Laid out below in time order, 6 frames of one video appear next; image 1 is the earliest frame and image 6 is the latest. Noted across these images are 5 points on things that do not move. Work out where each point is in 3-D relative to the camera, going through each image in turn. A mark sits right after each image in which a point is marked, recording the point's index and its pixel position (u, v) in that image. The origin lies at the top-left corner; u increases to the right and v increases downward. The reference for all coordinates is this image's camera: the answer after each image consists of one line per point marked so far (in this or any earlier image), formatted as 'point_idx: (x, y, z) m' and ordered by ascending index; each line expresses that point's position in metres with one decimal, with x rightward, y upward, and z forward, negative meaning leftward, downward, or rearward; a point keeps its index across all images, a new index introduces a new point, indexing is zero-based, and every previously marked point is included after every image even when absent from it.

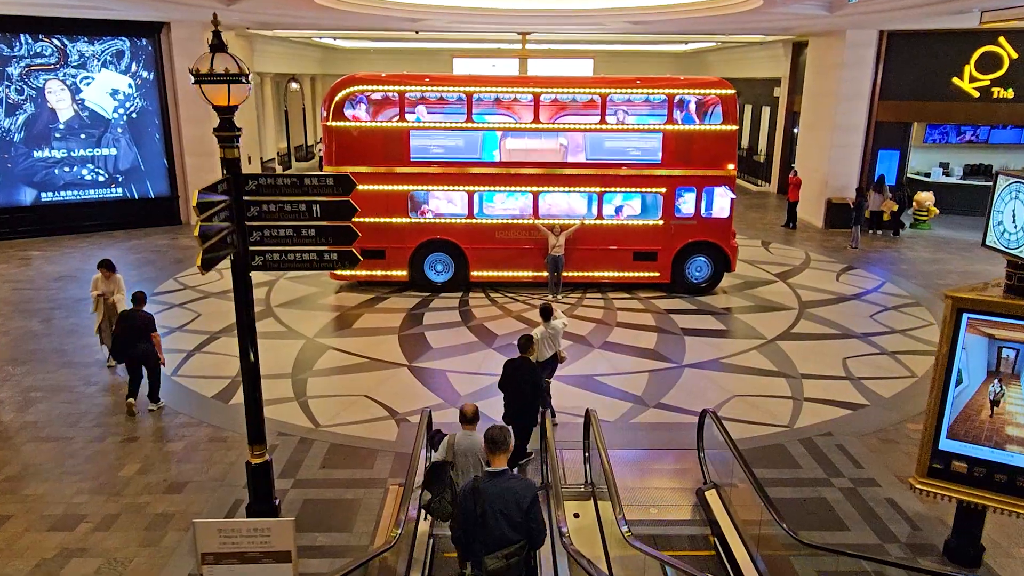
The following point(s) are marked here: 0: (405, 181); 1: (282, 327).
0: (-2.1, +2.1, +14.3) m
1: (-4.1, -0.7, +13.0) m
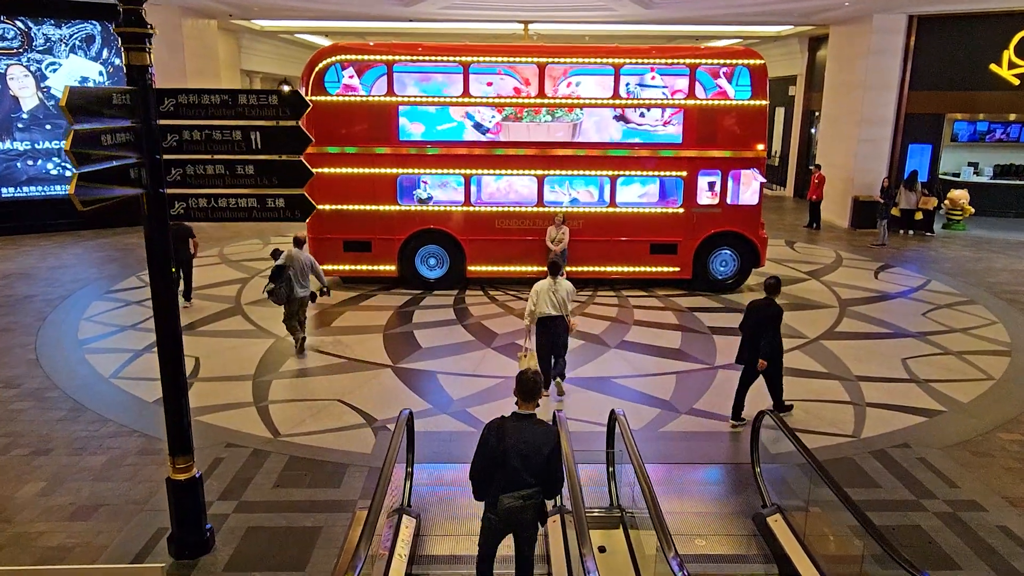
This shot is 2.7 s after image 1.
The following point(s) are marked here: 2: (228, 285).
0: (-2.0, +2.2, +12.7) m
1: (-4.0, -0.6, +11.4) m
2: (-5.3, +0.1, +13.8) m
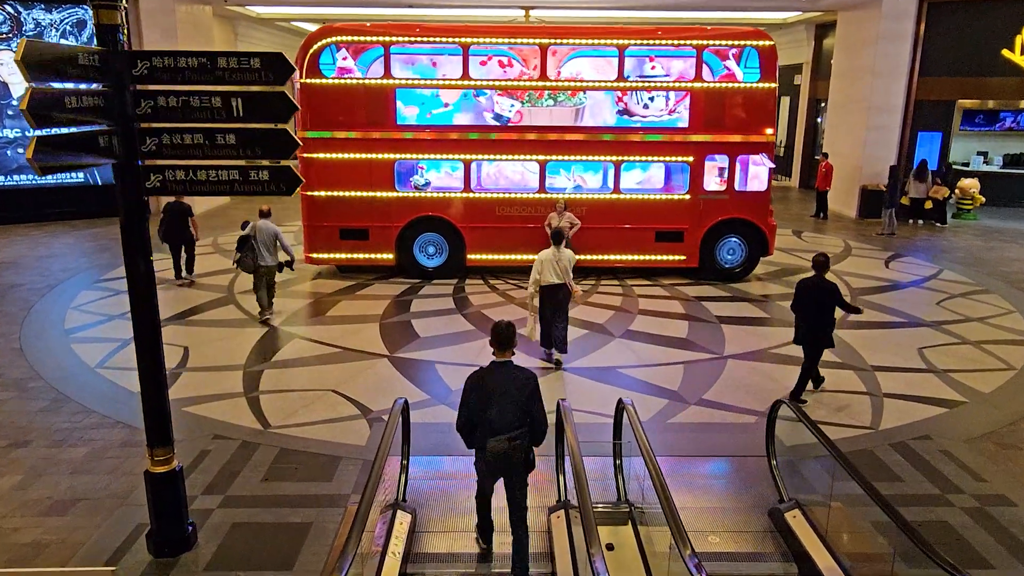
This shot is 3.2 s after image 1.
0: (-2.0, +2.4, +12.4) m
1: (-4.0, -0.4, +11.0) m
2: (-5.3, +0.3, +13.4) m
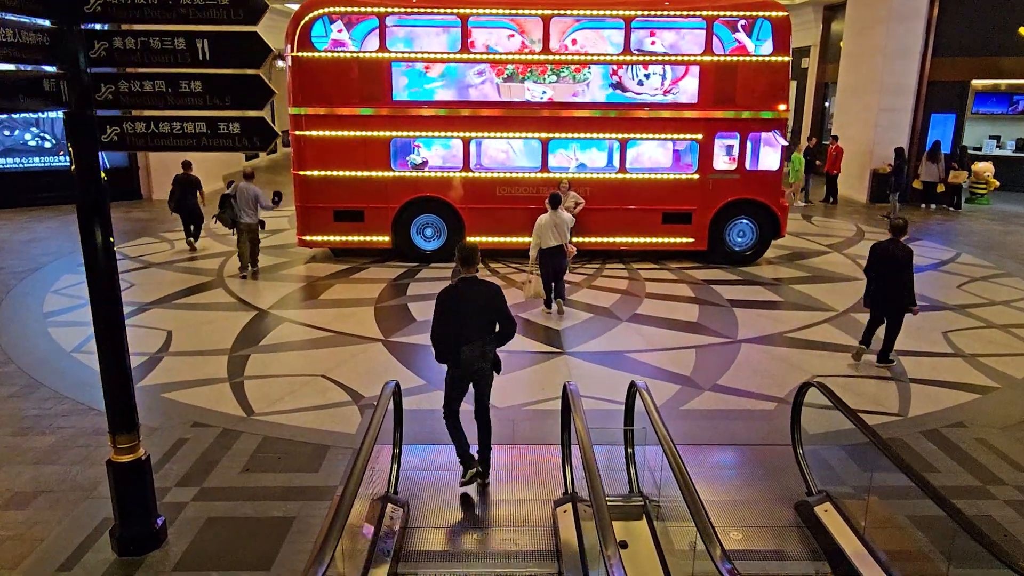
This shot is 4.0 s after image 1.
0: (-2.0, +2.6, +11.8) m
1: (-4.0, -0.1, +10.5) m
2: (-5.3, +0.5, +12.9) m
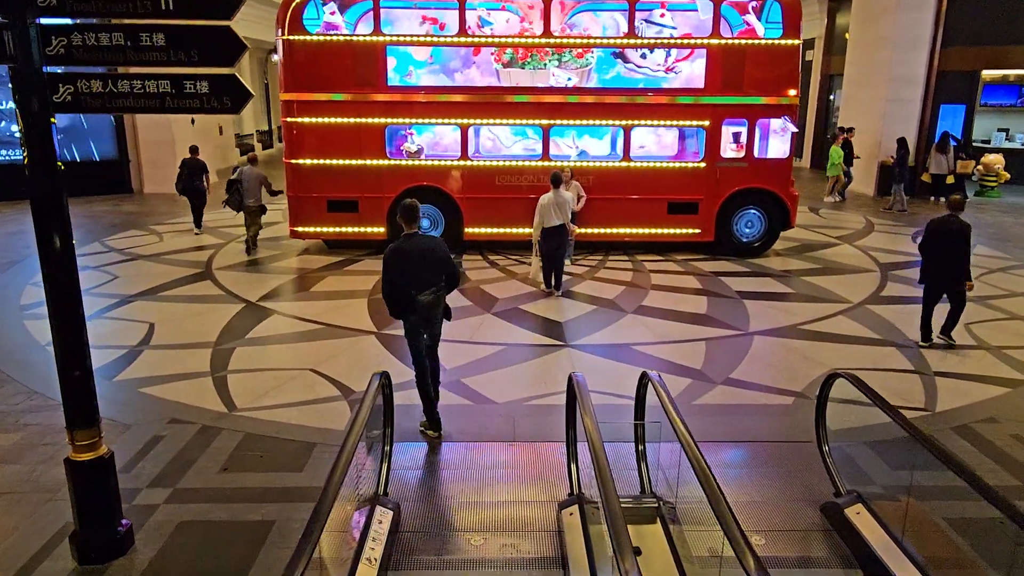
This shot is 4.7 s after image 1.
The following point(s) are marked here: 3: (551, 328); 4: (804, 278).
0: (-2.0, +2.7, +11.4) m
1: (-4.0, 0.0, +10.1) m
2: (-5.3, +0.6, +12.4) m
3: (+0.4, -0.5, +8.5) m
4: (+4.3, +0.2, +10.9) m
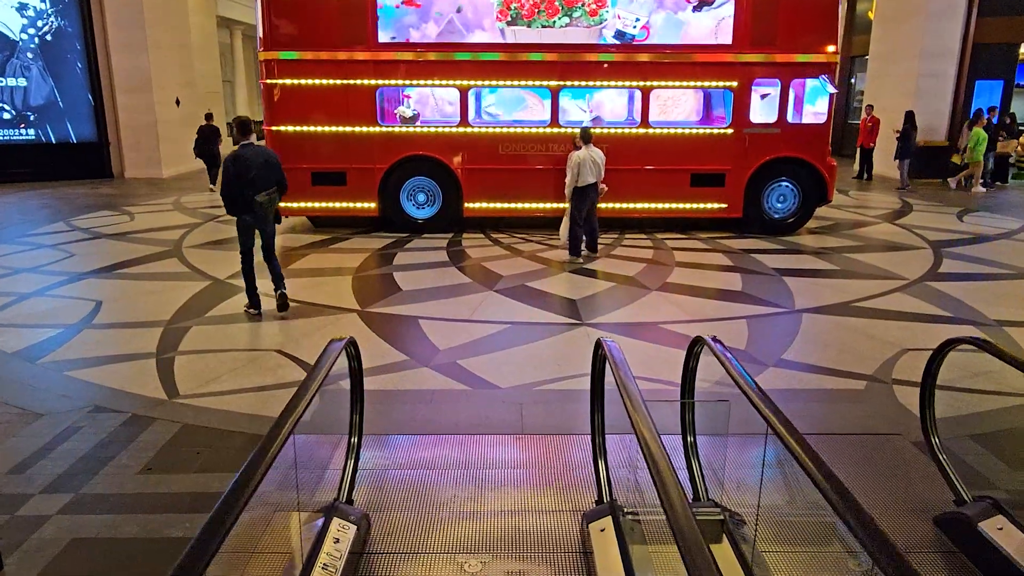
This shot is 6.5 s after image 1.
0: (-1.9, +3.0, +10.2) m
1: (-3.9, +0.2, +8.9) m
2: (-5.2, +0.9, +11.3) m
3: (+0.5, -0.2, +7.3) m
4: (+4.4, +0.4, +9.7) m
